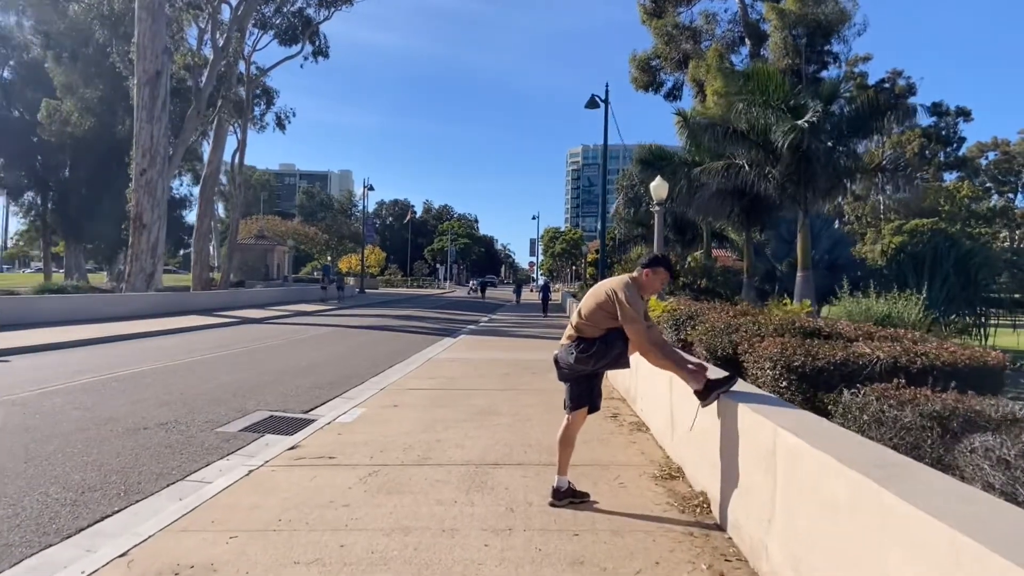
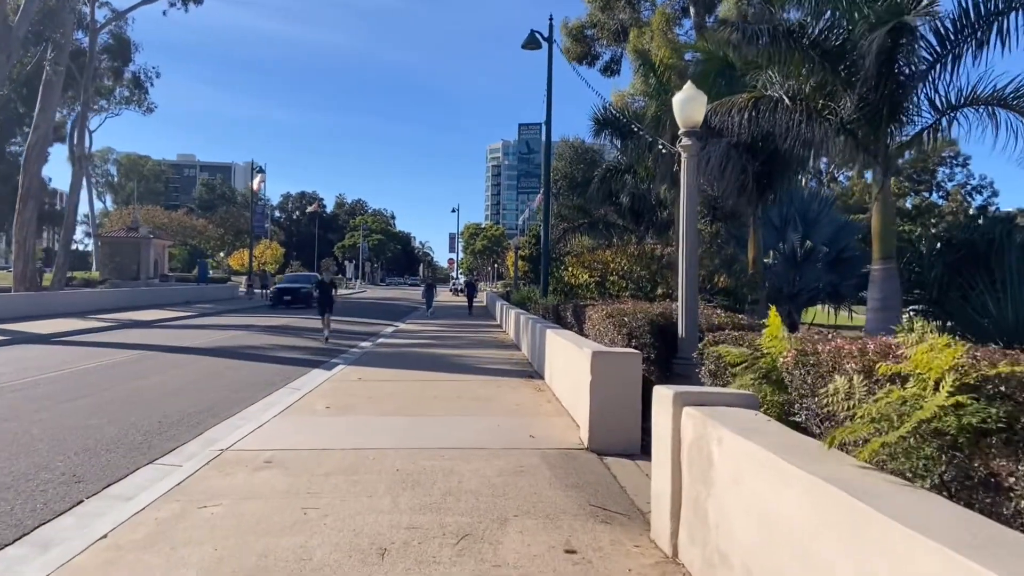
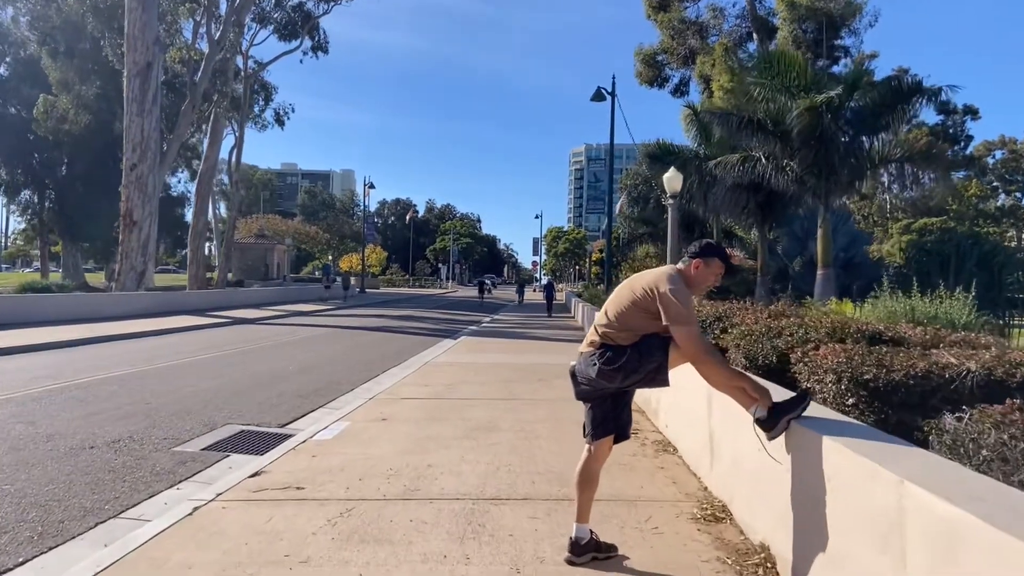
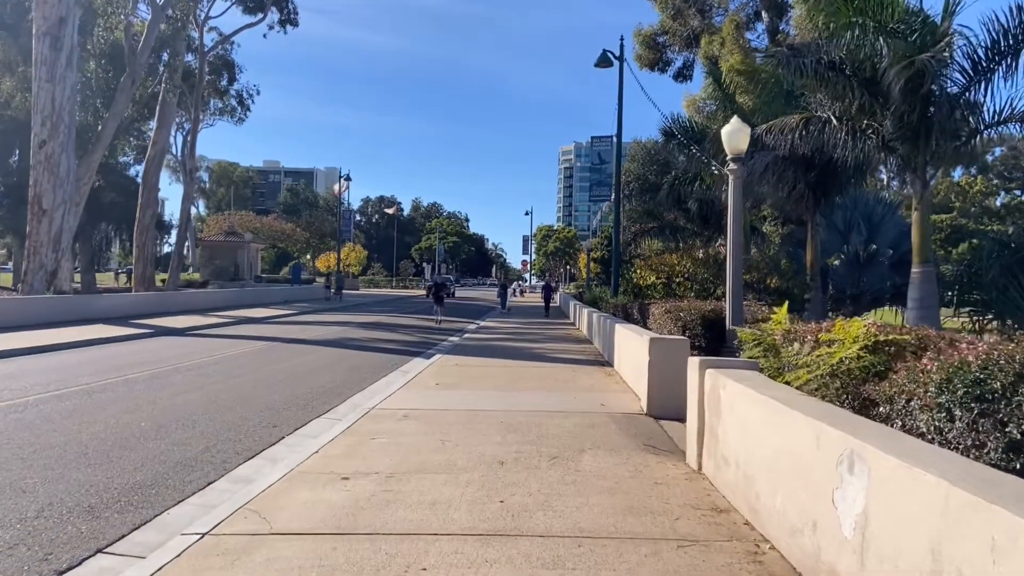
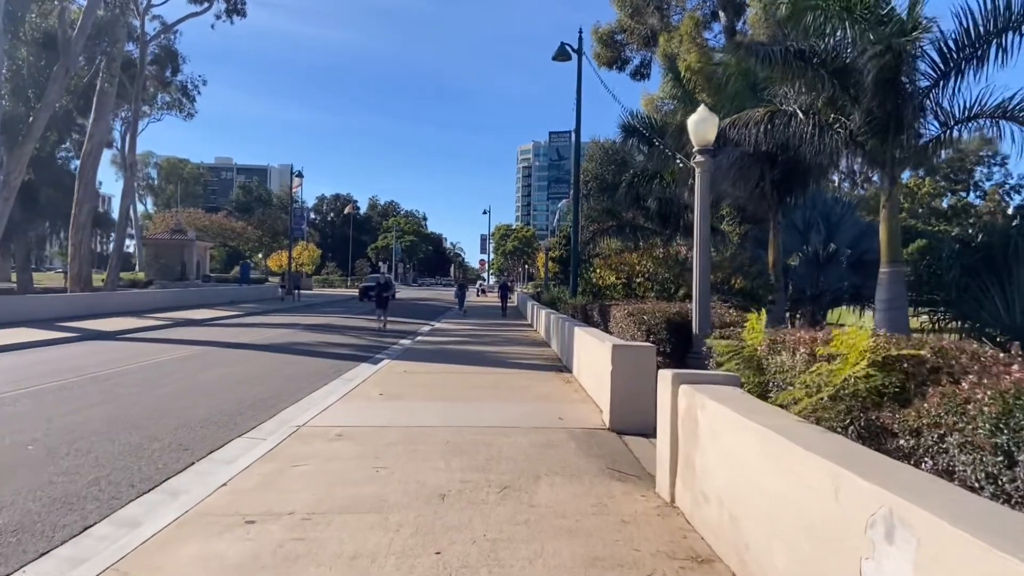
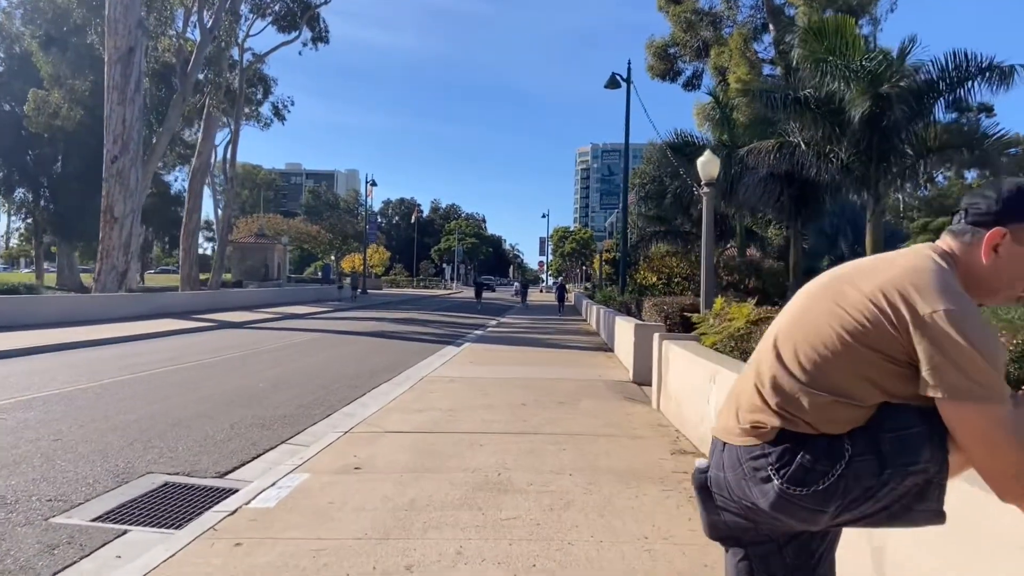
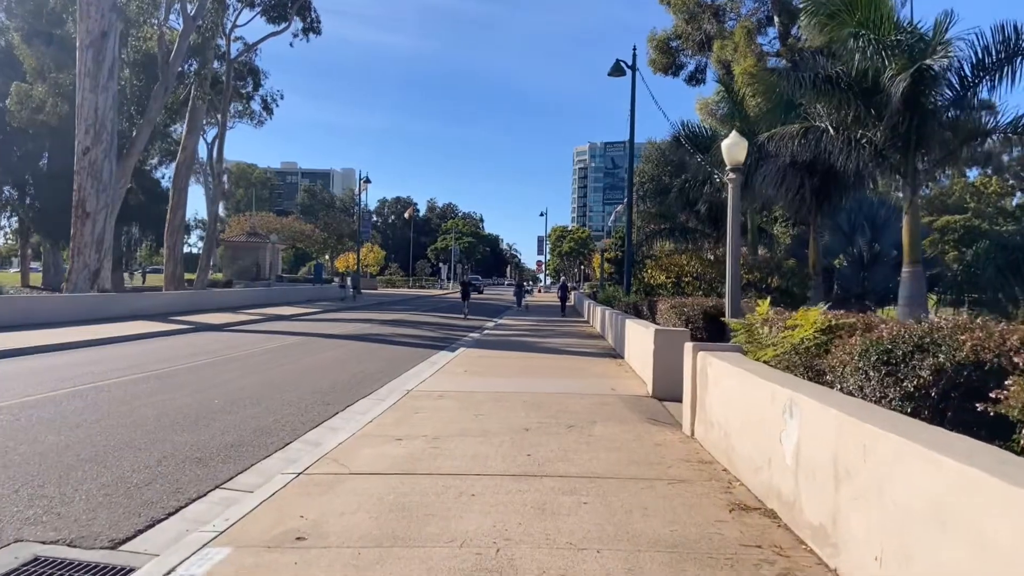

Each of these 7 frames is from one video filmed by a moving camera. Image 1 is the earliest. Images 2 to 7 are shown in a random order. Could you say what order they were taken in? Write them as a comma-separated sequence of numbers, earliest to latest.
3, 6, 7, 4, 5, 2
